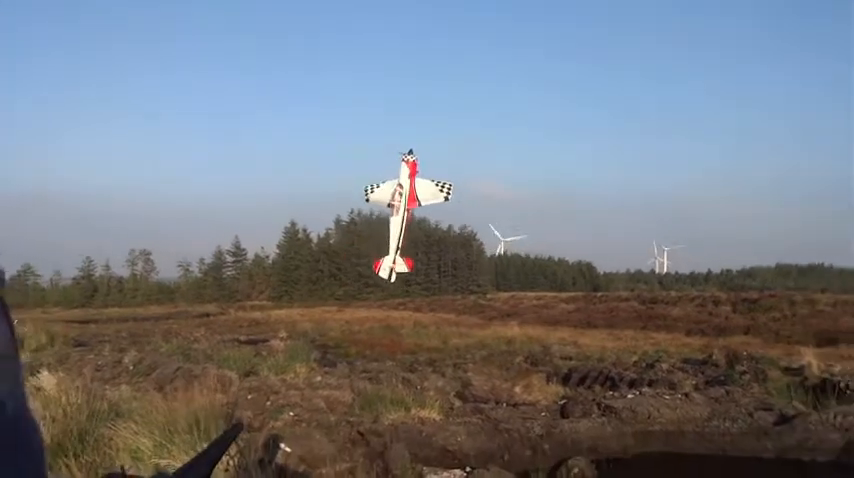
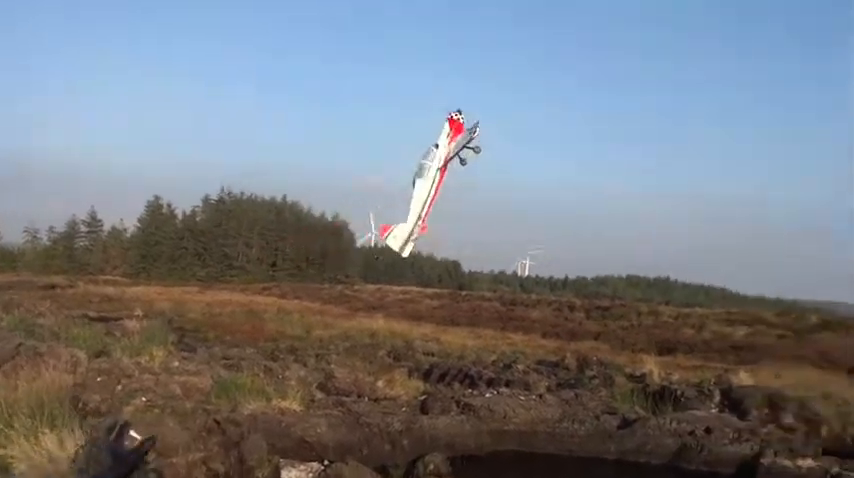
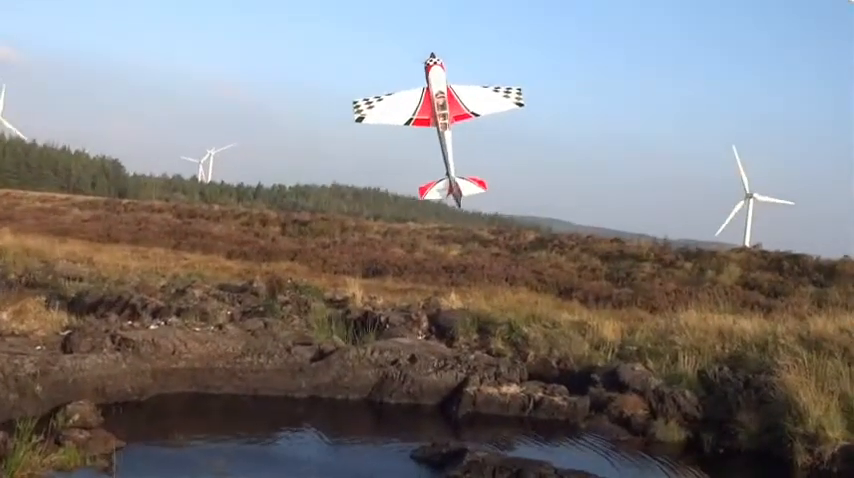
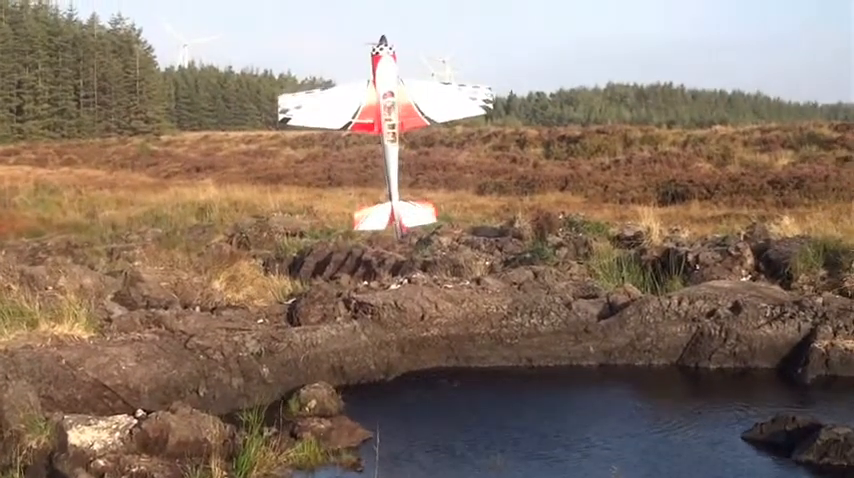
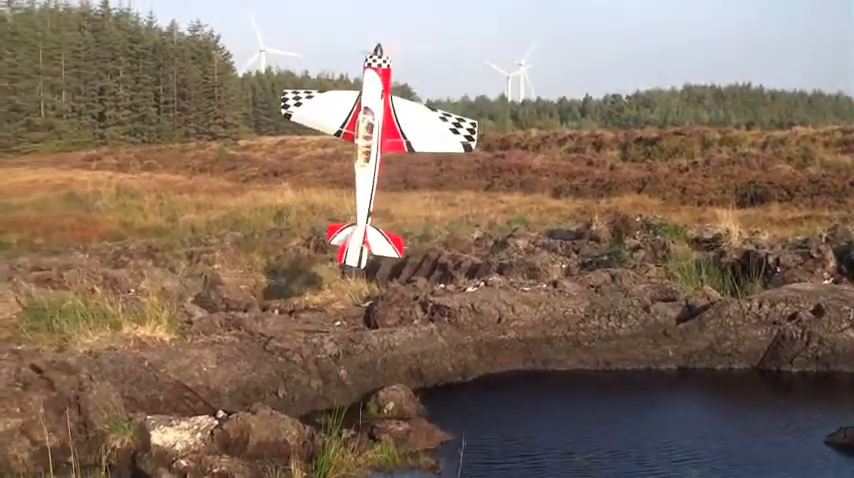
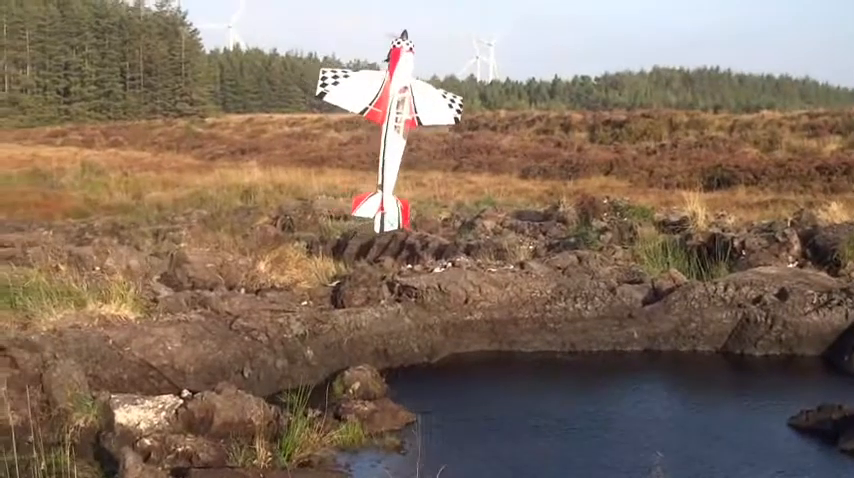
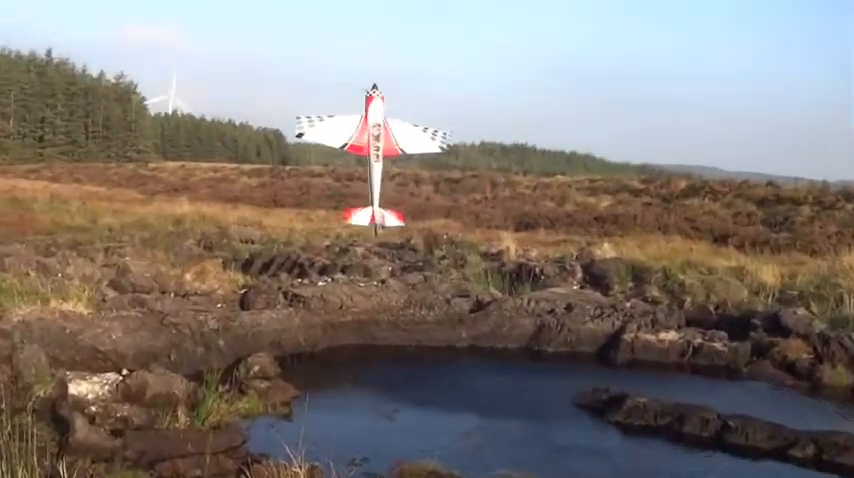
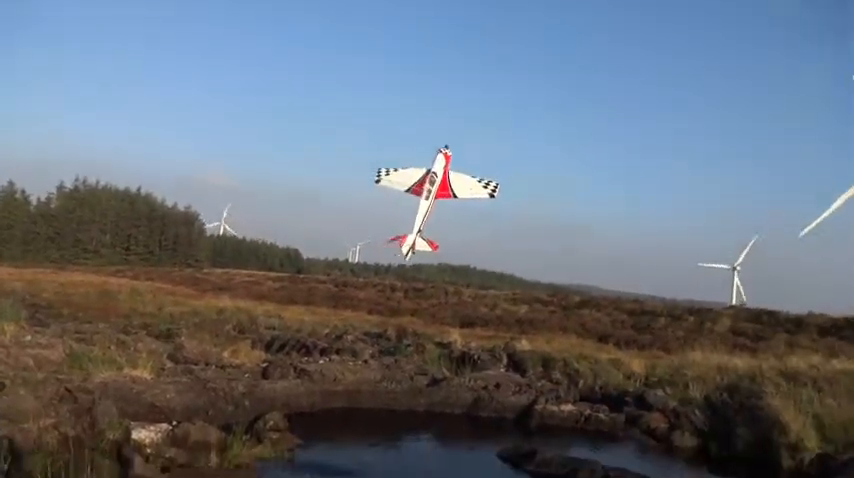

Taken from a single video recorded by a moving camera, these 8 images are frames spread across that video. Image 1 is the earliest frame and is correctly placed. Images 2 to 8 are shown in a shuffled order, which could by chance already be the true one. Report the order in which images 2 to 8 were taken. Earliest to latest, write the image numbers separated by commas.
2, 8, 3, 7, 6, 4, 5
